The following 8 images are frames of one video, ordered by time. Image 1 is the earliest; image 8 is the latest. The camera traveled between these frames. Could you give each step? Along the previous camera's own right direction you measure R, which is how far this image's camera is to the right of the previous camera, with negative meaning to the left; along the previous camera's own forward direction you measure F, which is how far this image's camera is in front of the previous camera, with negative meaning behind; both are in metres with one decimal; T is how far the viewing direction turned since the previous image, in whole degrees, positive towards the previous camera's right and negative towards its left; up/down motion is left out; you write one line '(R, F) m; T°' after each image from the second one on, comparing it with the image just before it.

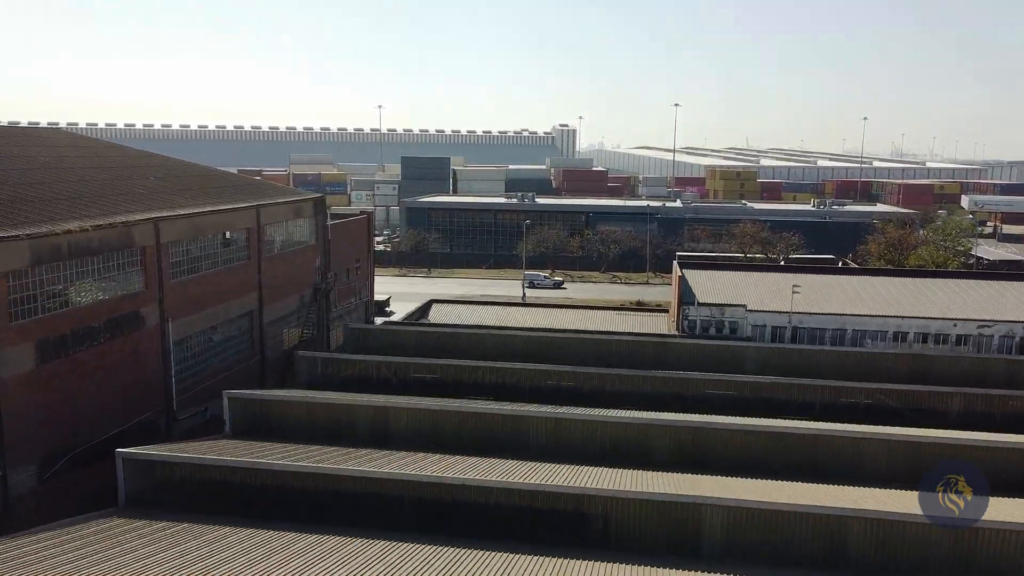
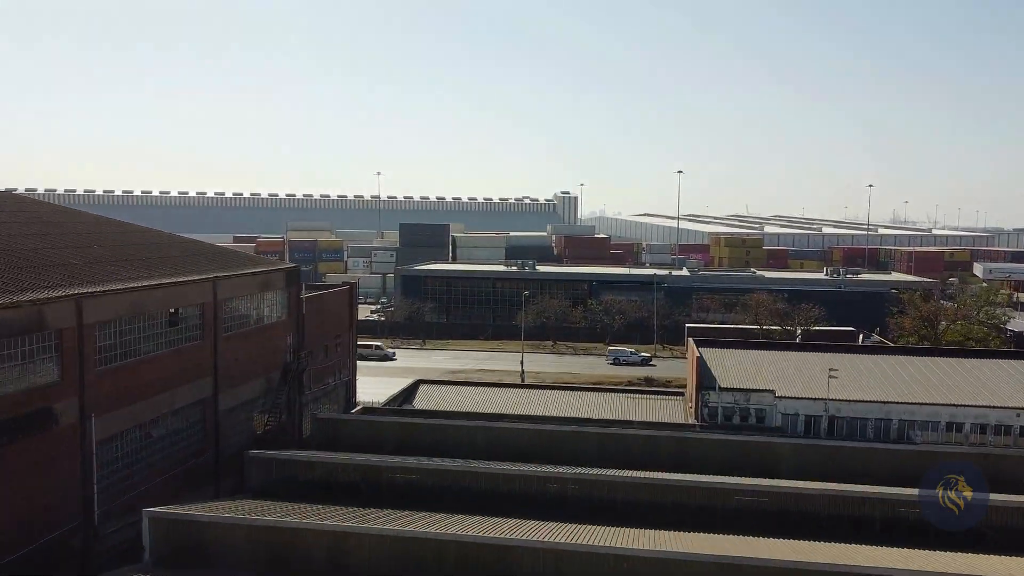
(+0.2, +2.4) m; 0°
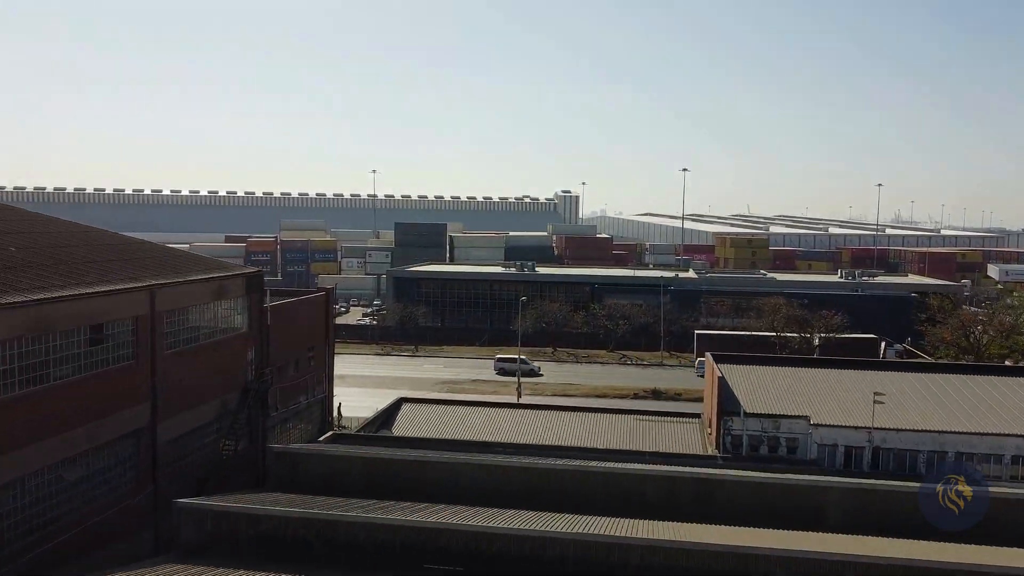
(+0.2, +2.5) m; 0°
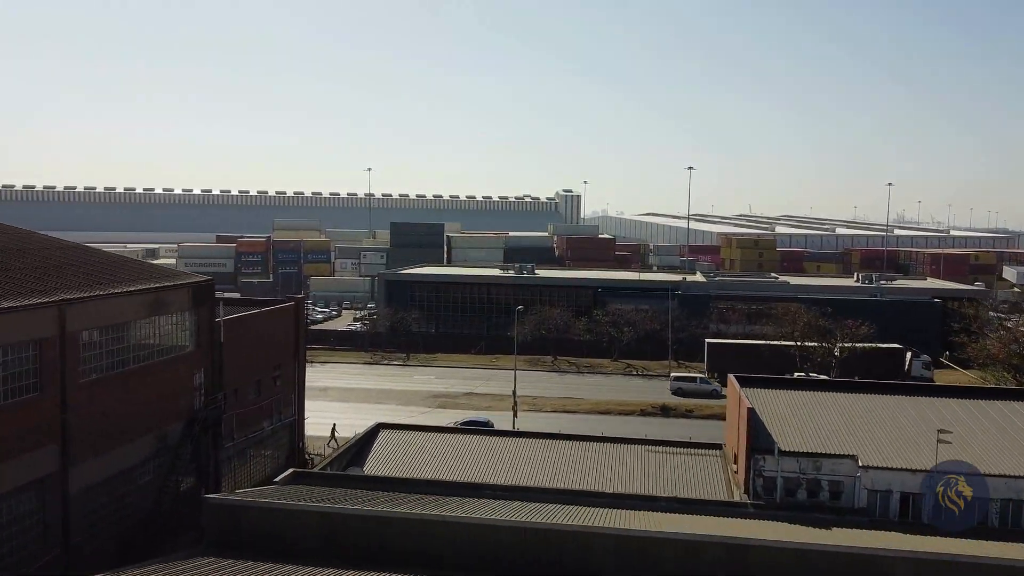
(+0.2, +2.5) m; 0°
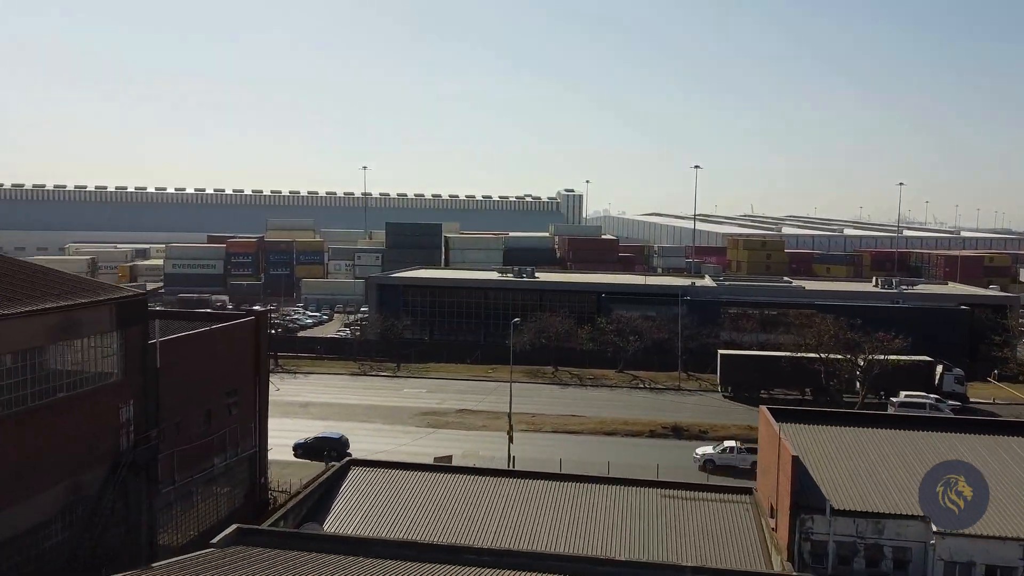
(+0.2, +2.5) m; 0°
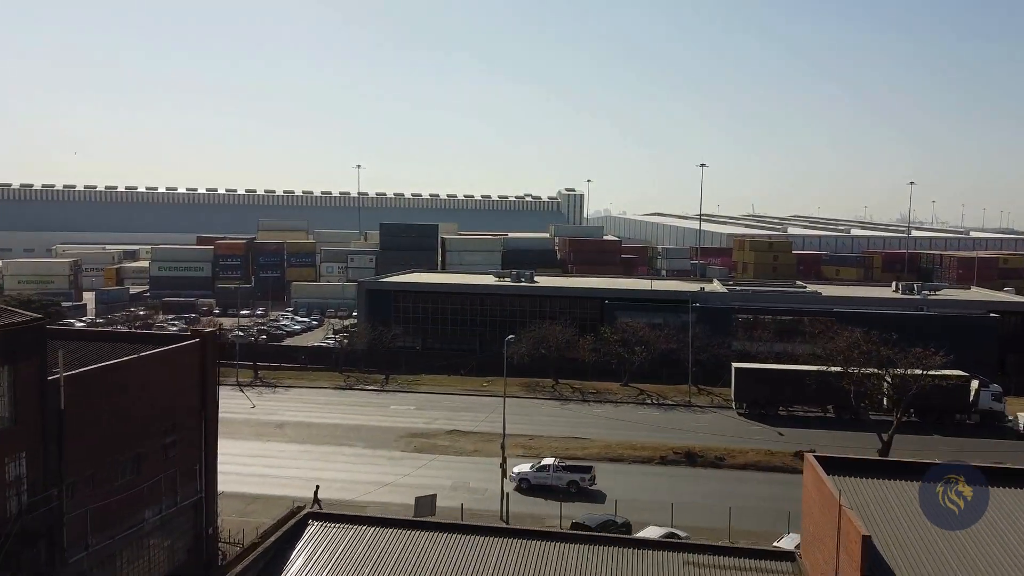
(+0.2, +2.5) m; 0°
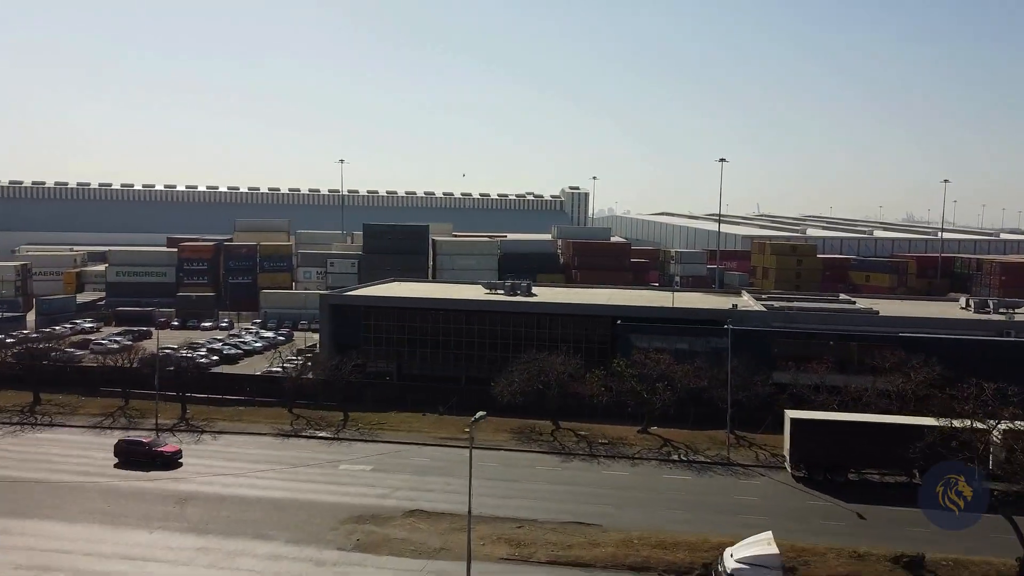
(+0.5, +6.8) m; 0°
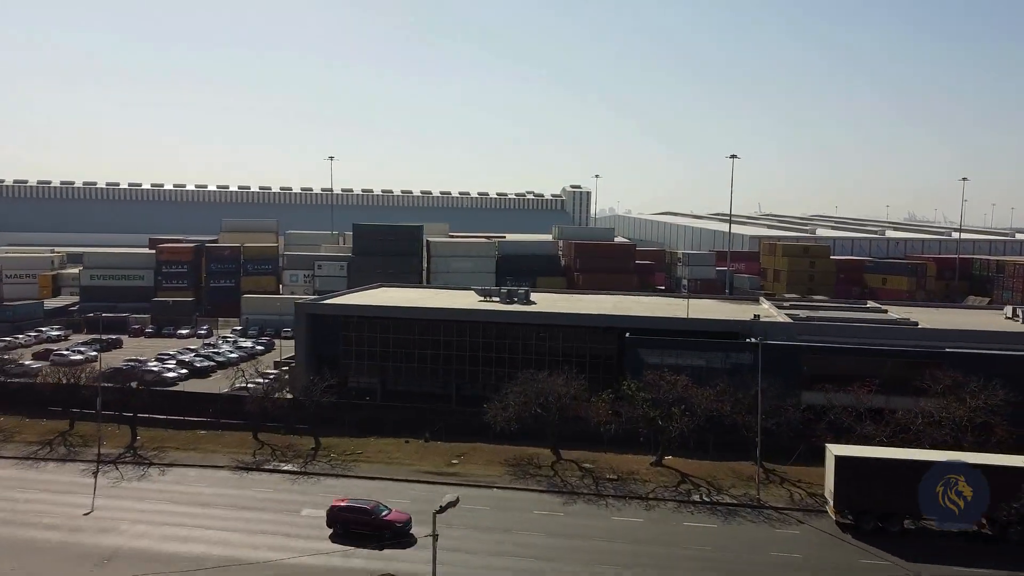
(+0.2, +3.4) m; 0°
